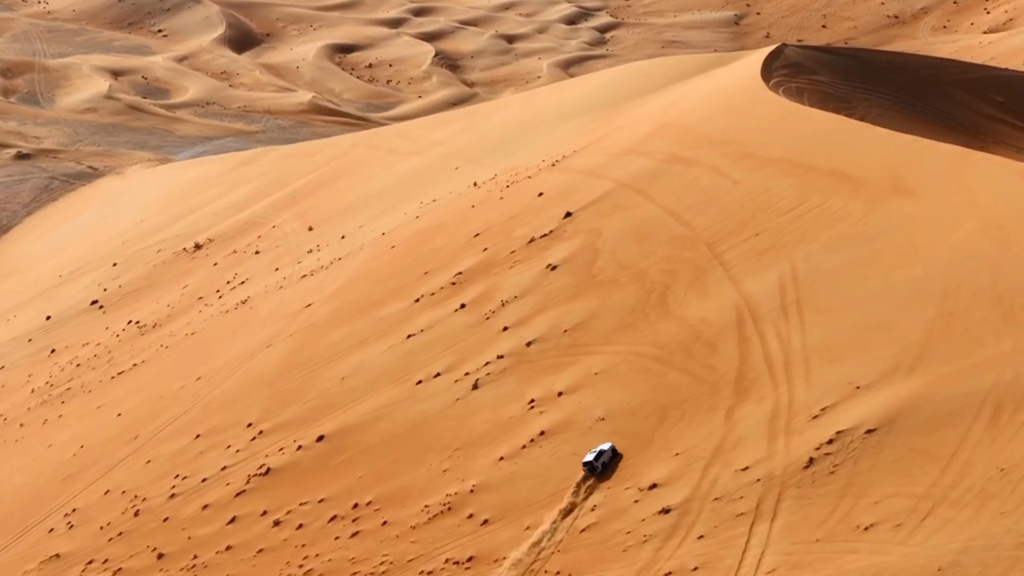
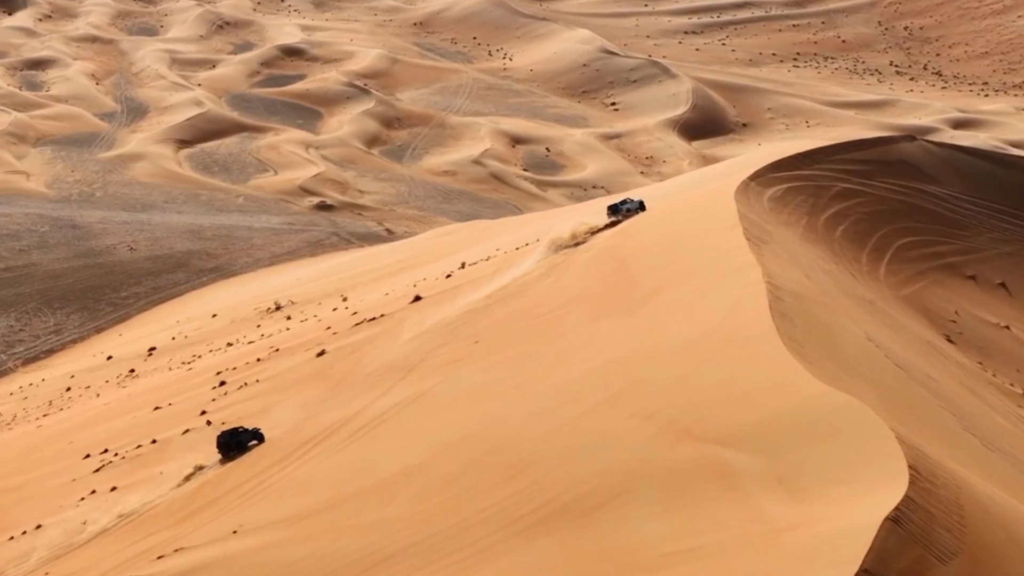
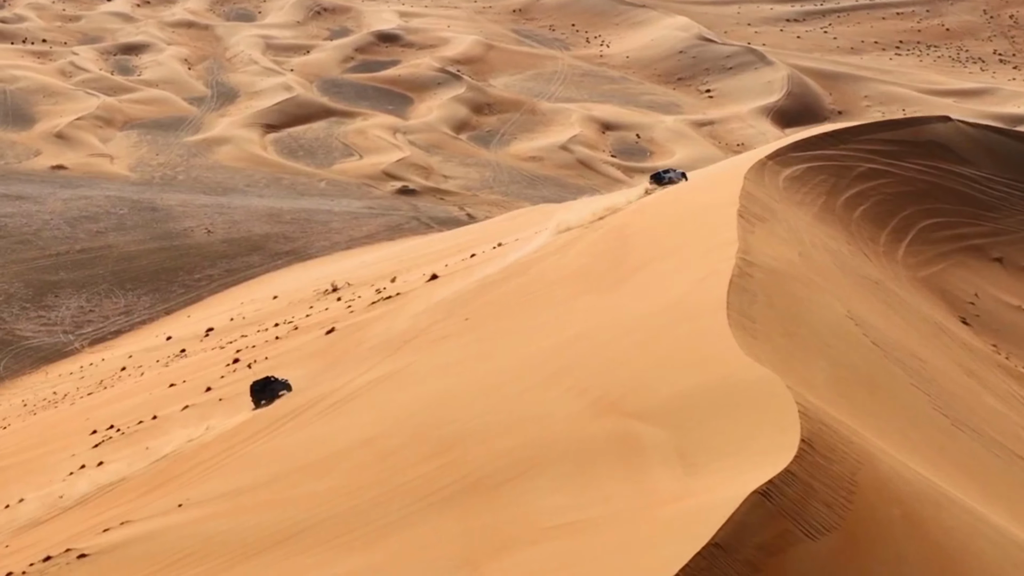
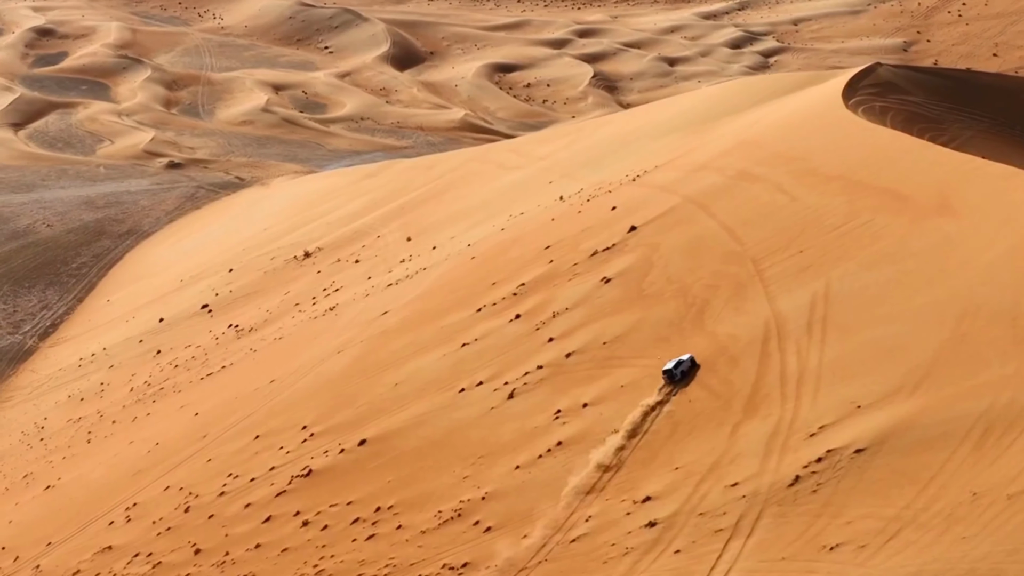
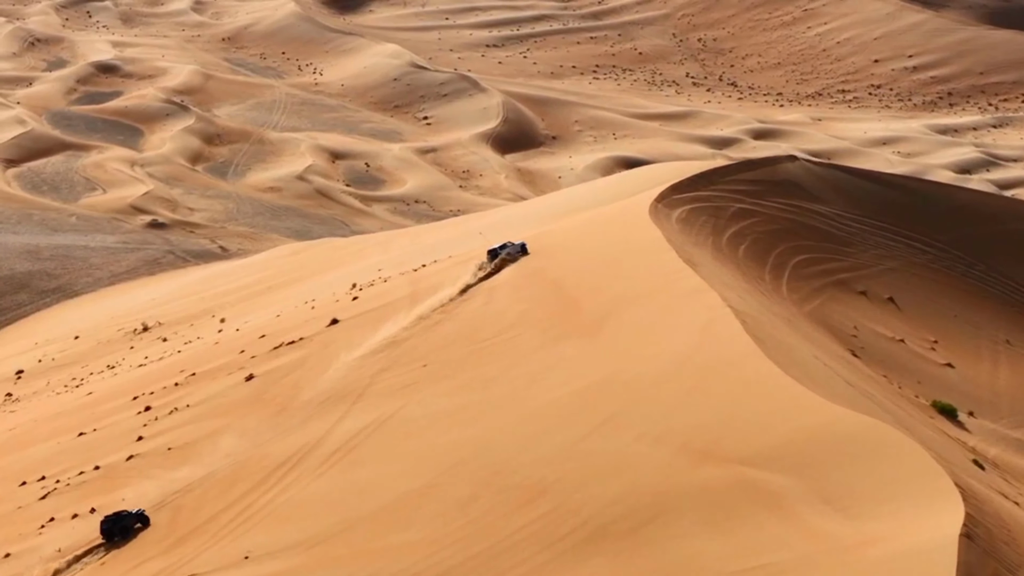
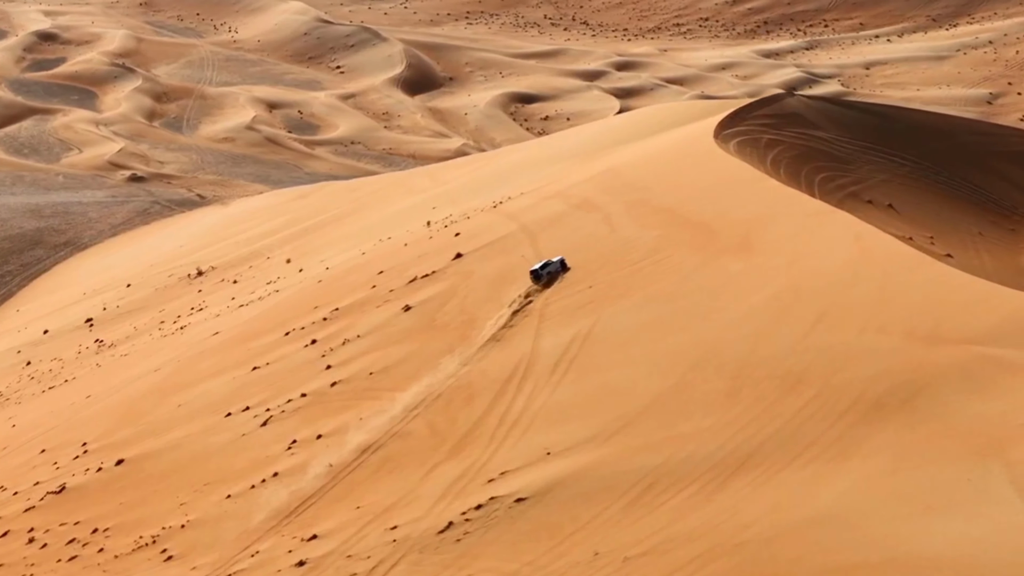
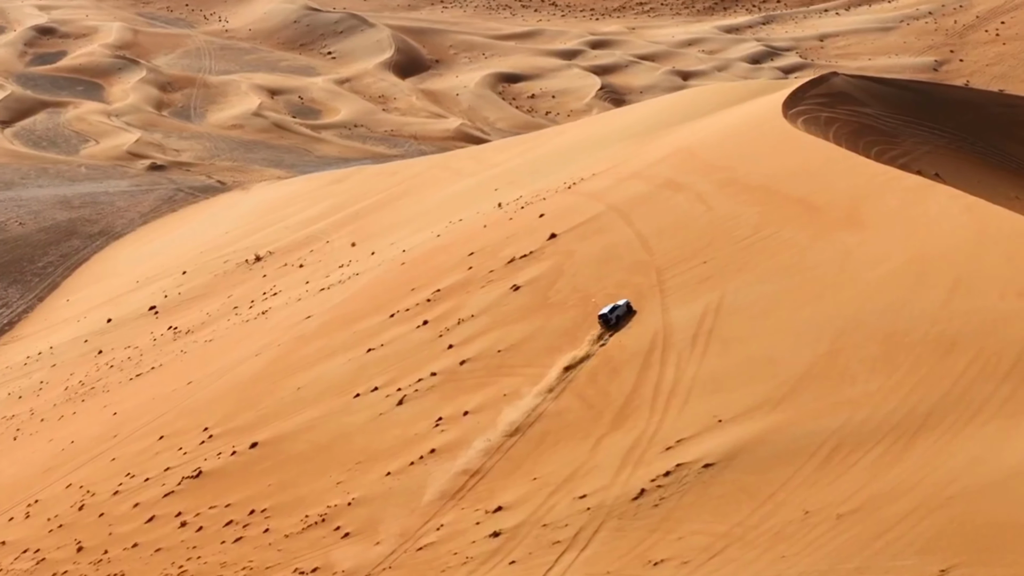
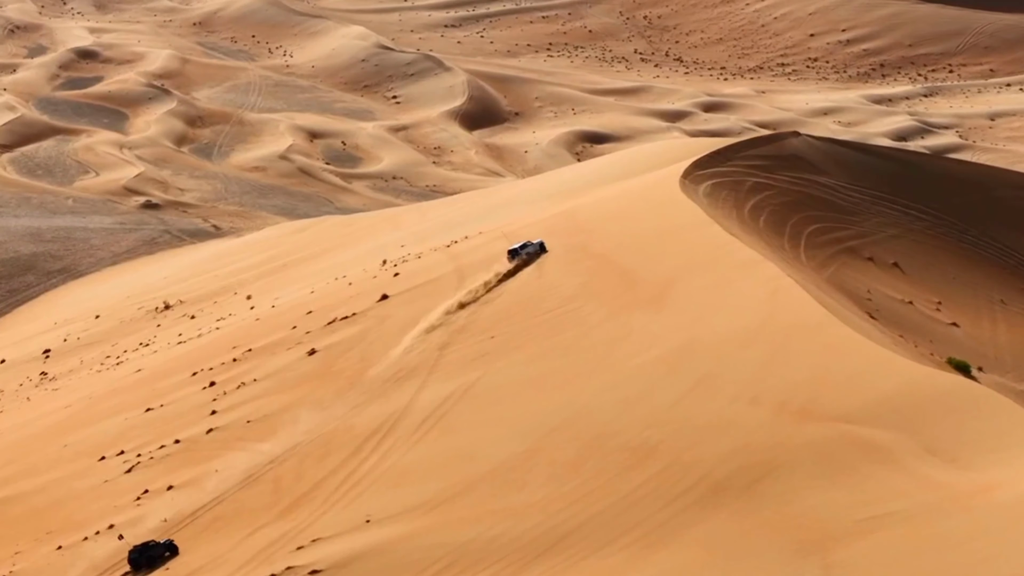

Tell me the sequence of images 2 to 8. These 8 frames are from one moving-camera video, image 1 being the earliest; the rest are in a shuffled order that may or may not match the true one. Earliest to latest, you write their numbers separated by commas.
4, 7, 6, 8, 5, 2, 3
